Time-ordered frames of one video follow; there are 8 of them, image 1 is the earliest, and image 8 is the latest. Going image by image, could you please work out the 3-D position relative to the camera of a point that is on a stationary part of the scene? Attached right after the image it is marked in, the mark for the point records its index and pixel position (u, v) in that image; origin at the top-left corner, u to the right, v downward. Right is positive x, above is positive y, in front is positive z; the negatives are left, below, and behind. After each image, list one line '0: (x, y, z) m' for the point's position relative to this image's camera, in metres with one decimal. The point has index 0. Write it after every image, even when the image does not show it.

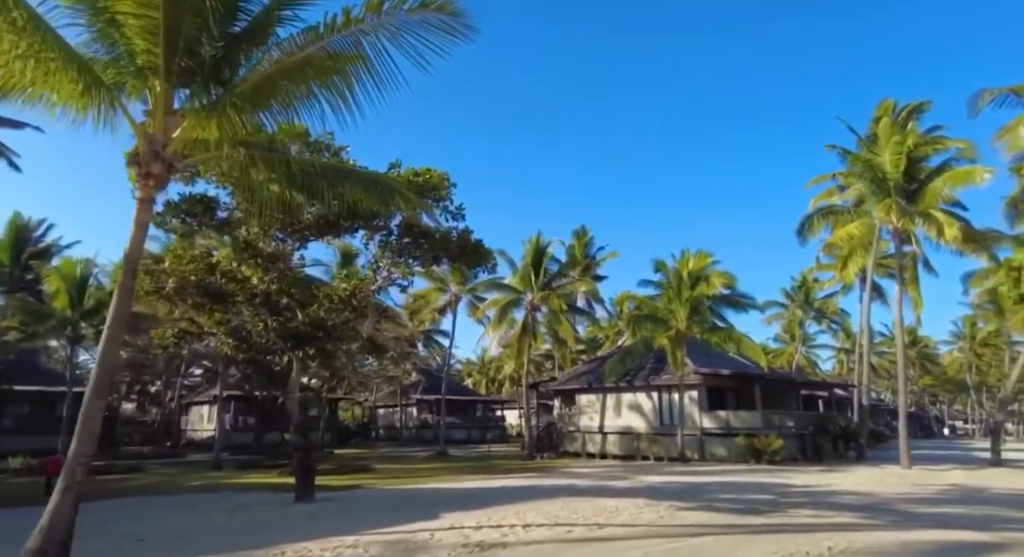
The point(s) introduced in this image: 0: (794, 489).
0: (+6.6, -4.9, +16.2) m
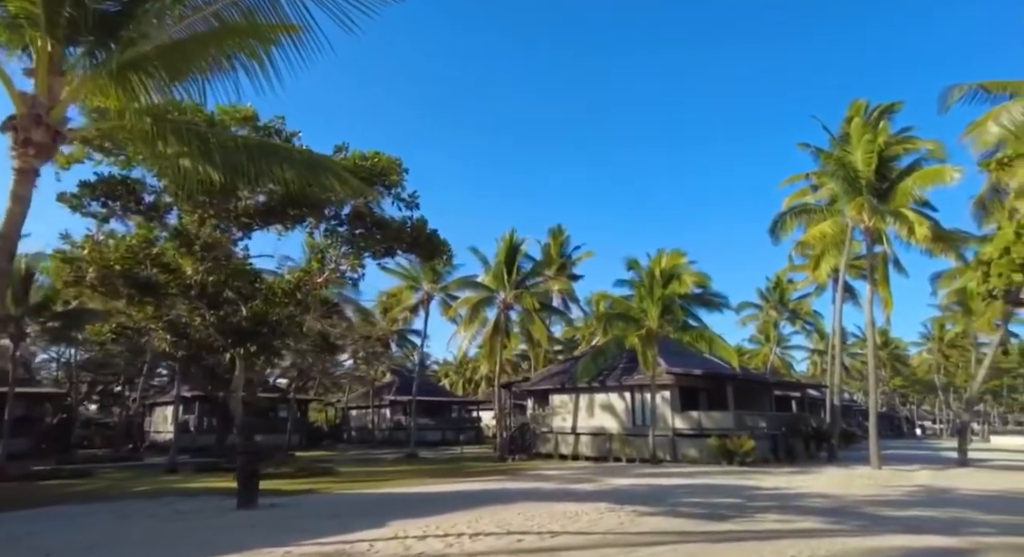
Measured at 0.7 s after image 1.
0: (+5.7, -4.8, +15.8) m
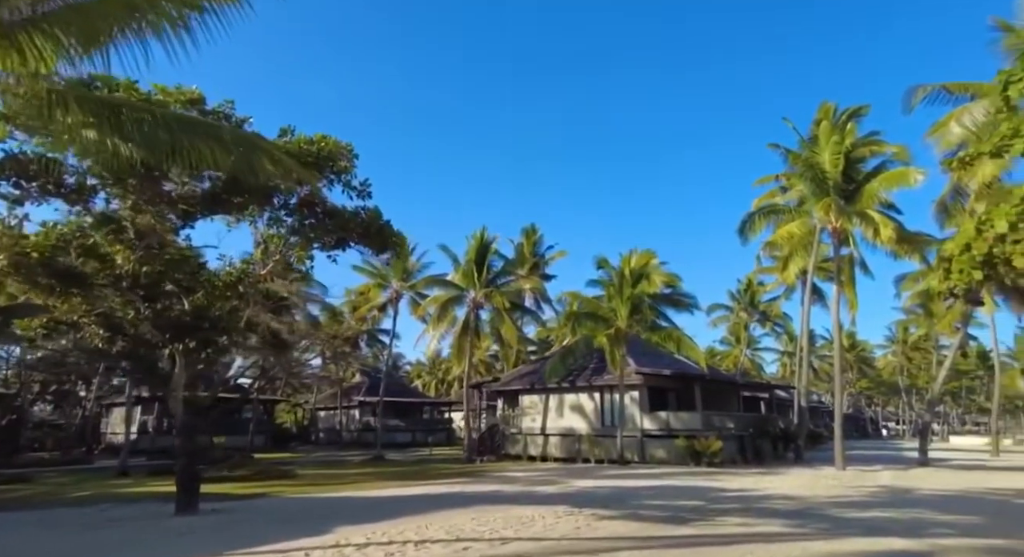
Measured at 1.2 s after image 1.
0: (+4.8, -4.8, +15.6) m
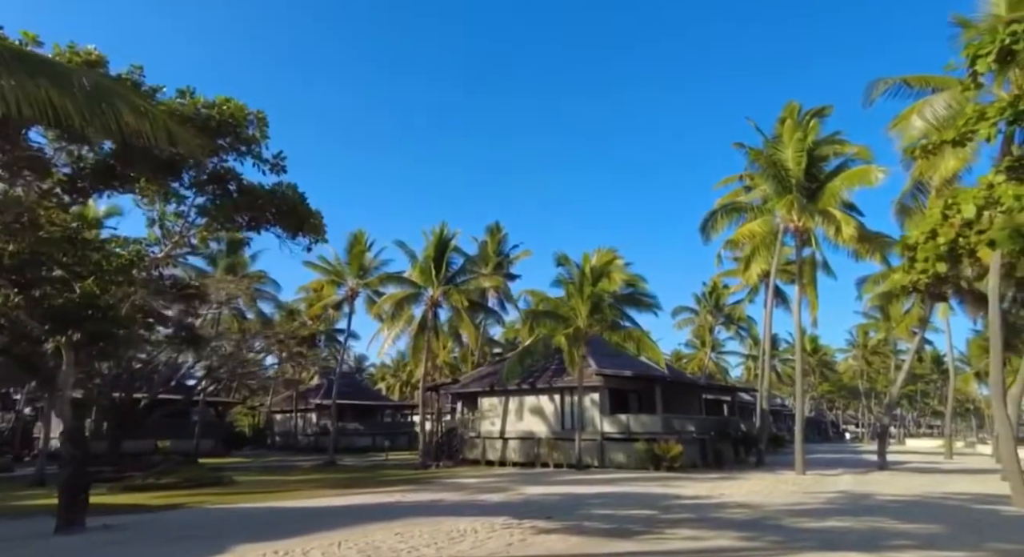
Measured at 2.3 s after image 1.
0: (+3.6, -4.7, +14.8) m
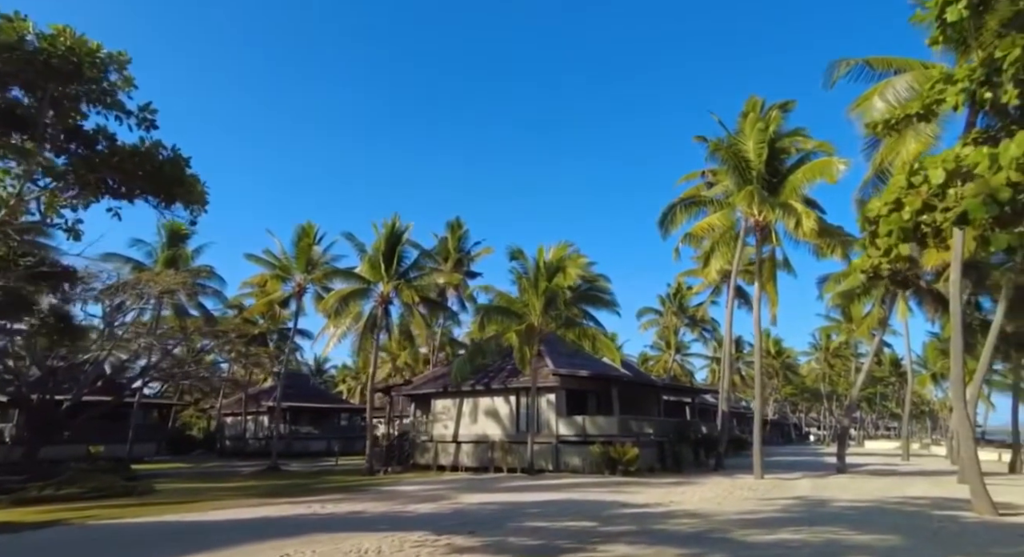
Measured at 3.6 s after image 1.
0: (+2.2, -4.5, +13.7) m
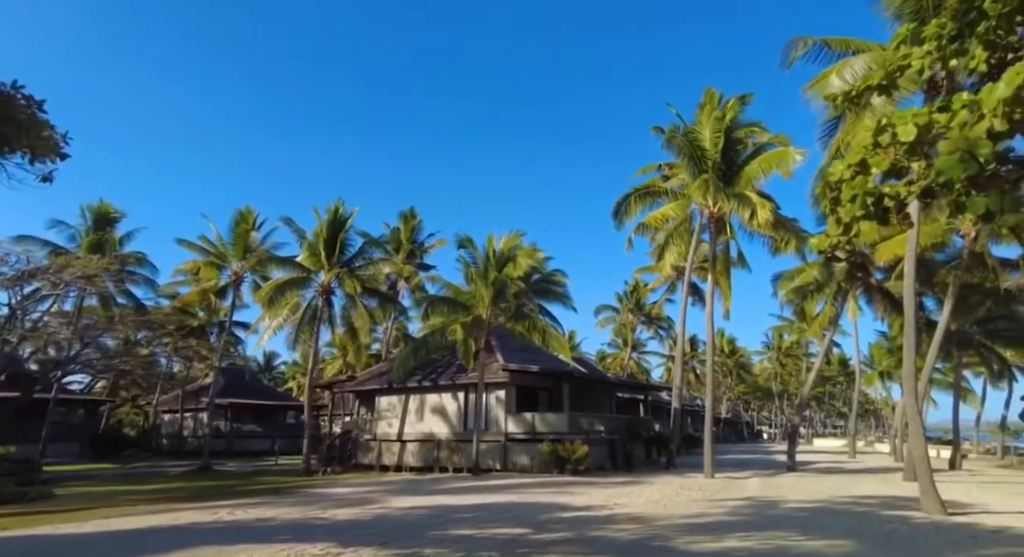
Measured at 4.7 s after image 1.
0: (+1.0, -4.3, +12.7) m
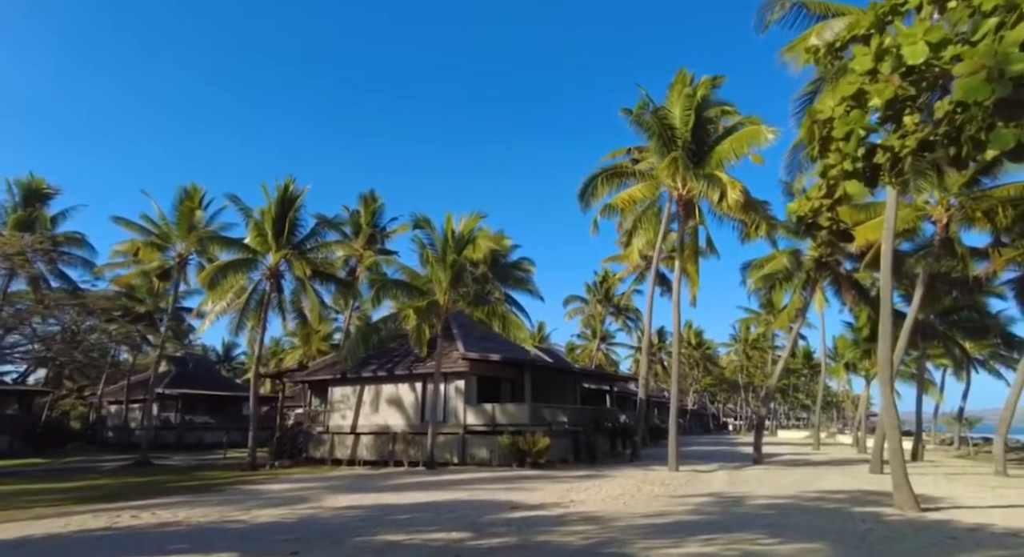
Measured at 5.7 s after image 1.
0: (0.0, -3.9, +11.5) m
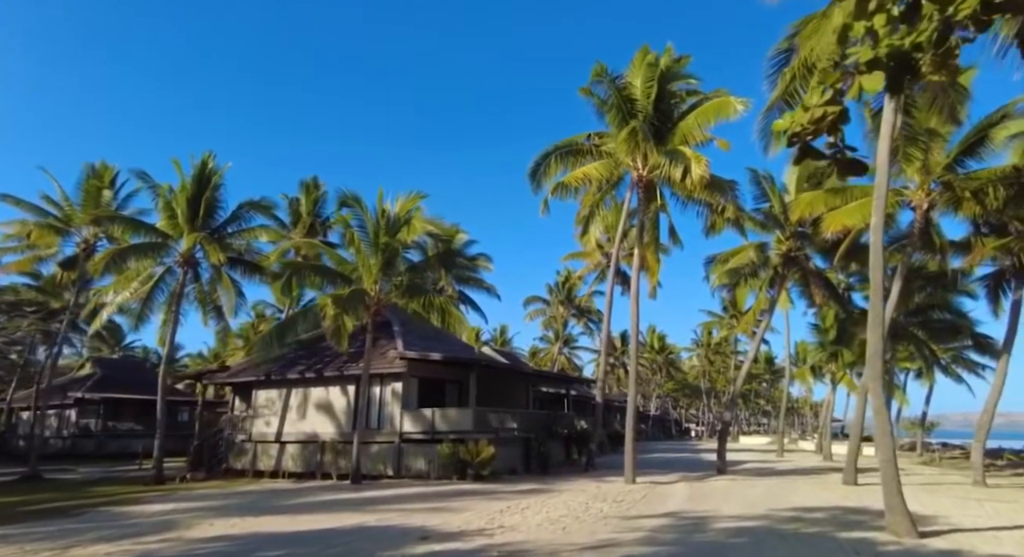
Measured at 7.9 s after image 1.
0: (-1.2, -3.5, +8.9) m
